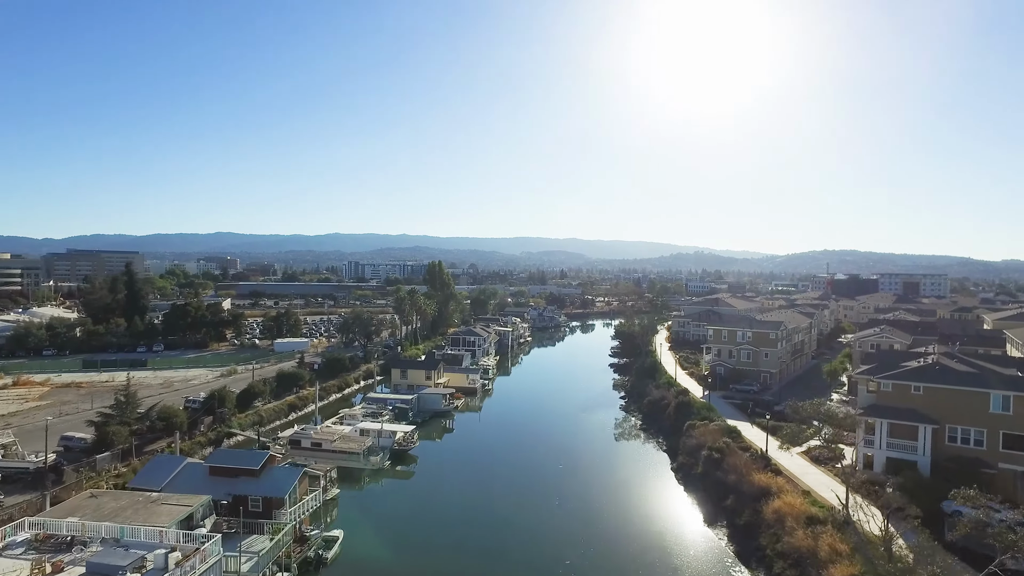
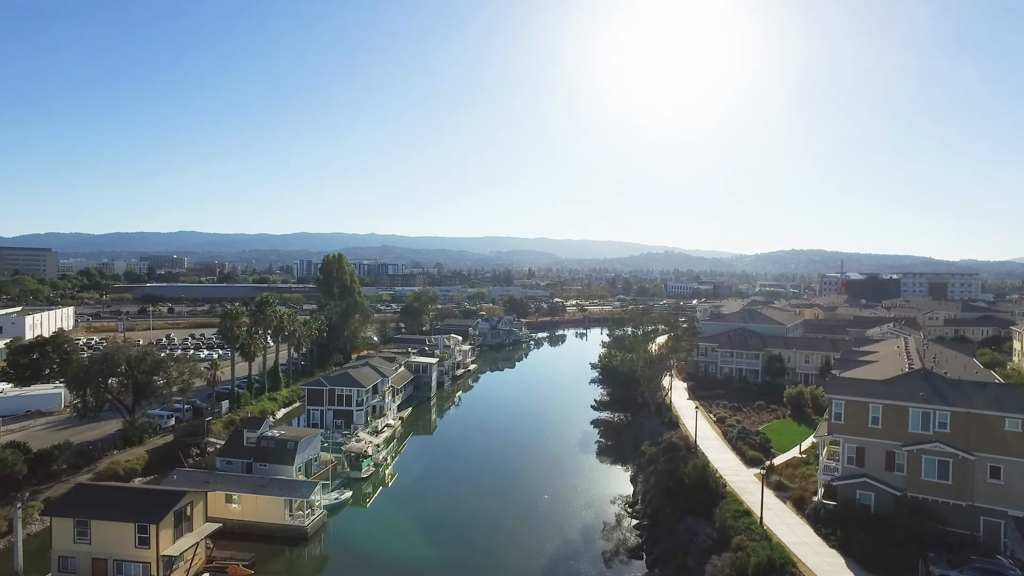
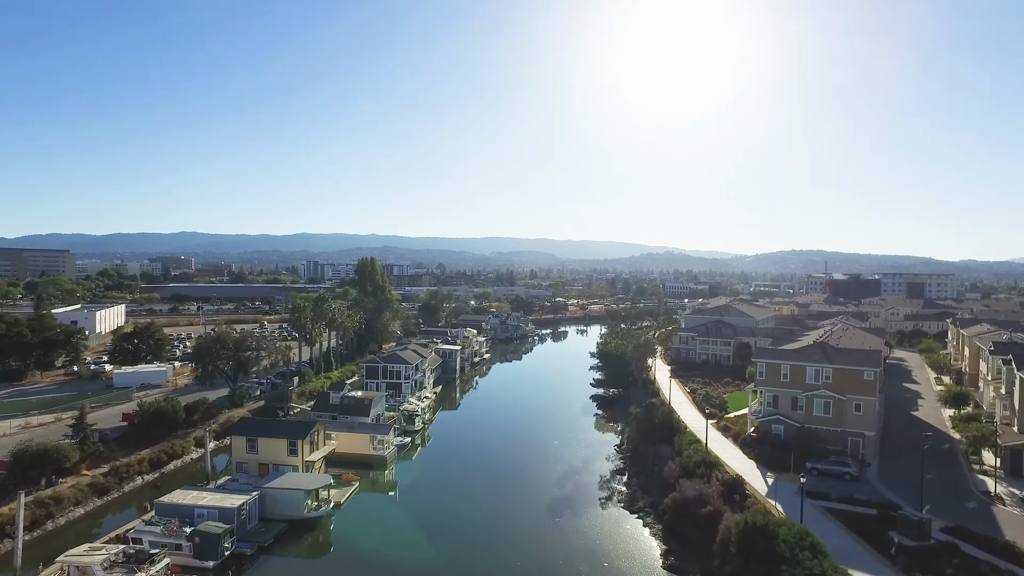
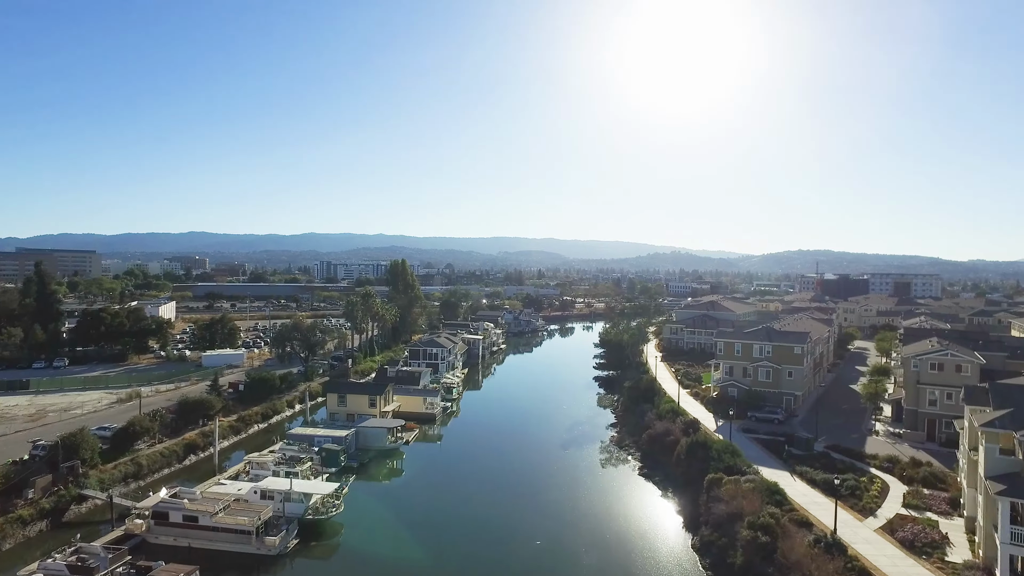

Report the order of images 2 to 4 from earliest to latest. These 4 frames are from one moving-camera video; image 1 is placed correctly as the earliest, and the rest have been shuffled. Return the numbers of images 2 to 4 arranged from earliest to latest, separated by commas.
4, 3, 2
